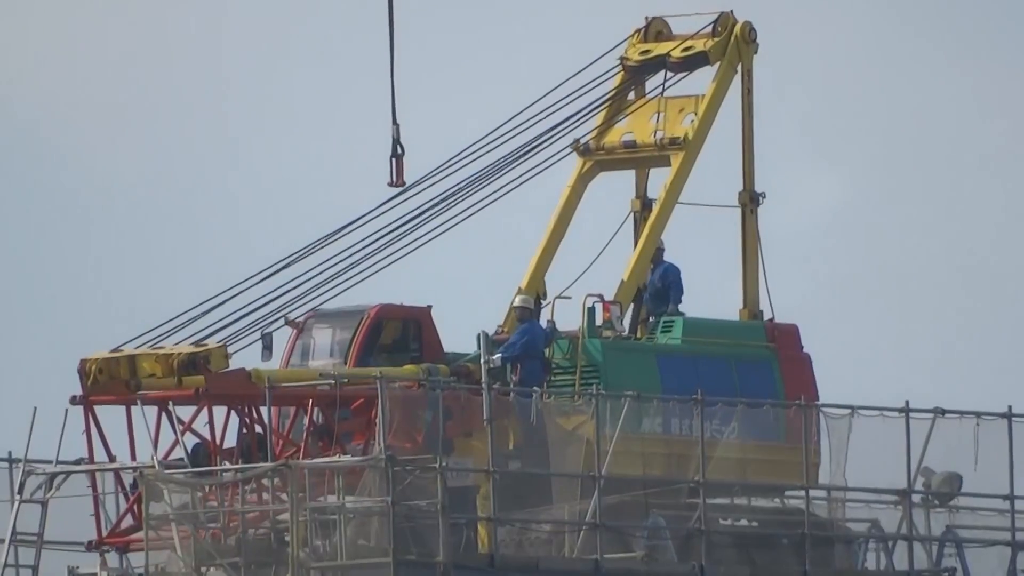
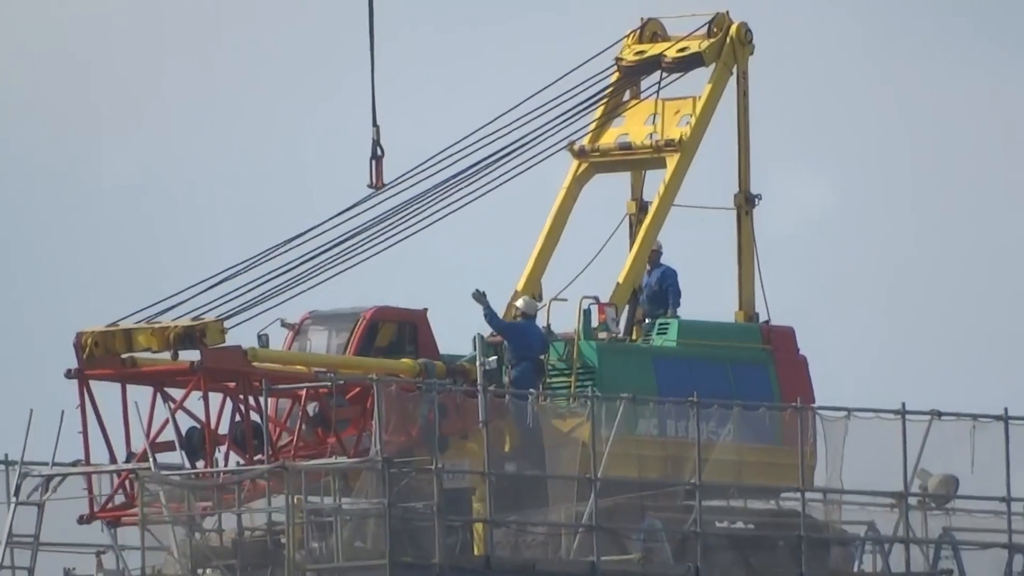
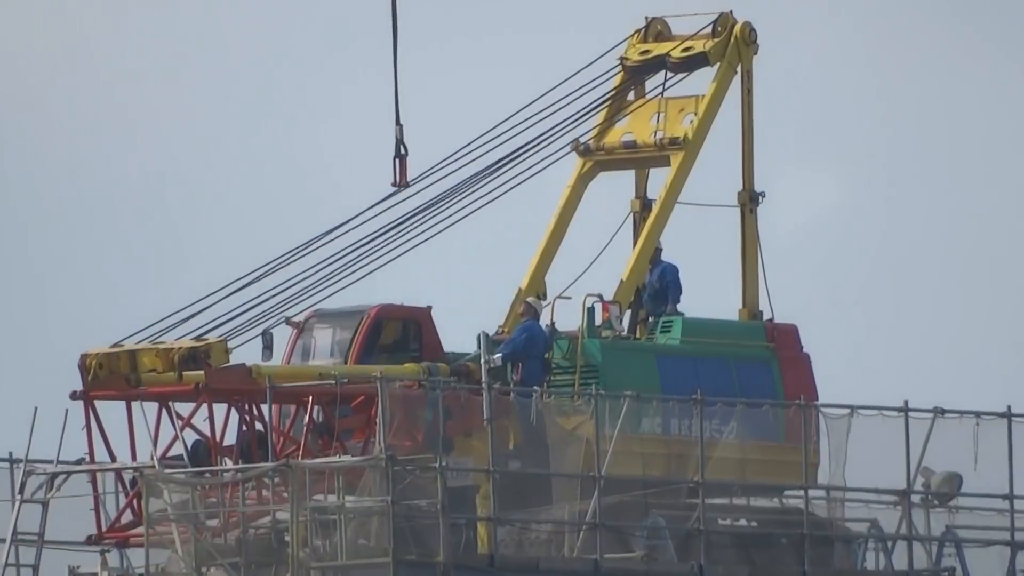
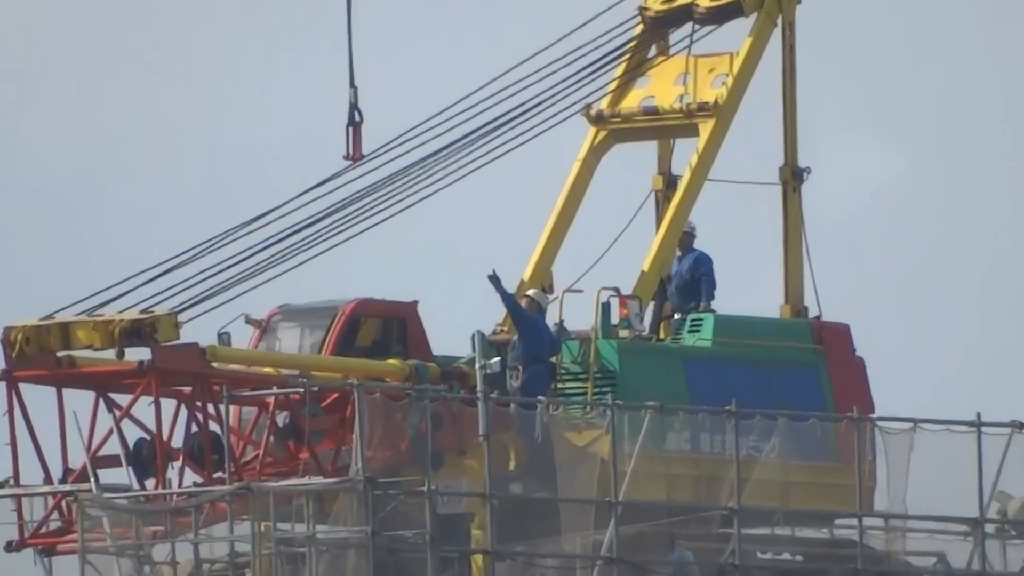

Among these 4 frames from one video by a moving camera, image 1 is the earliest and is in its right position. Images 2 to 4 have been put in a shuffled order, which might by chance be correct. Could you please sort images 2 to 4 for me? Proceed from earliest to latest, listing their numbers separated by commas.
3, 2, 4
